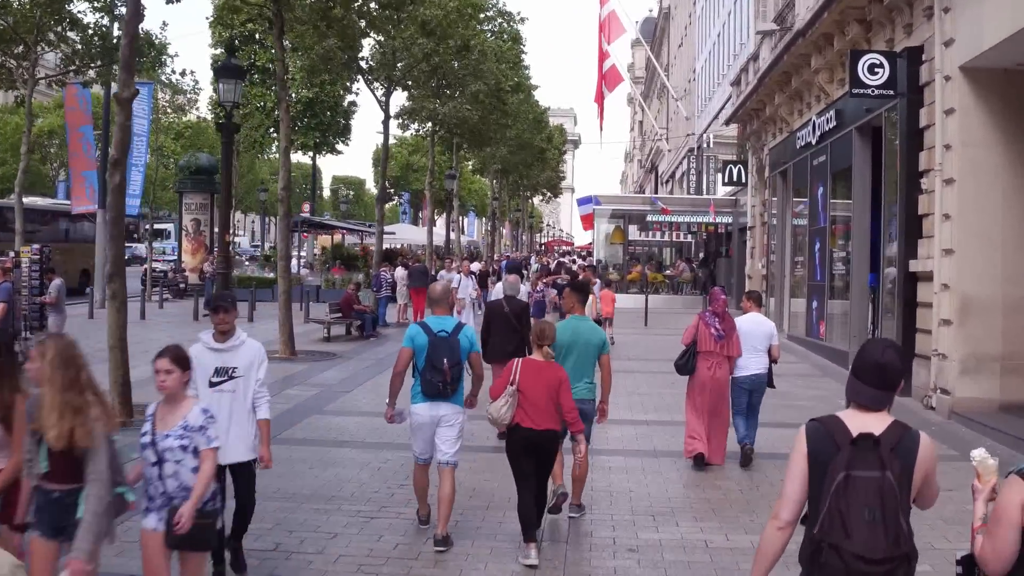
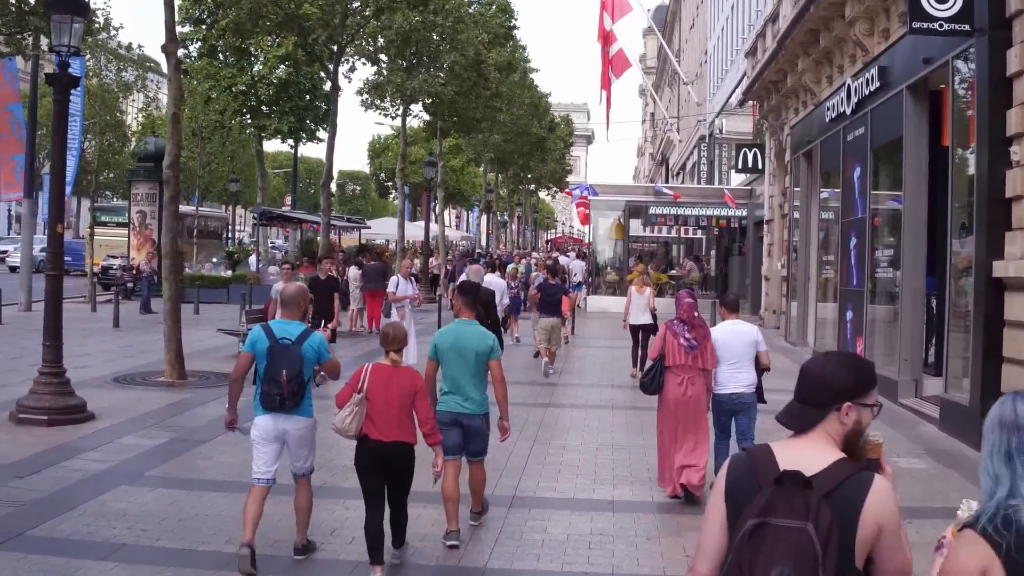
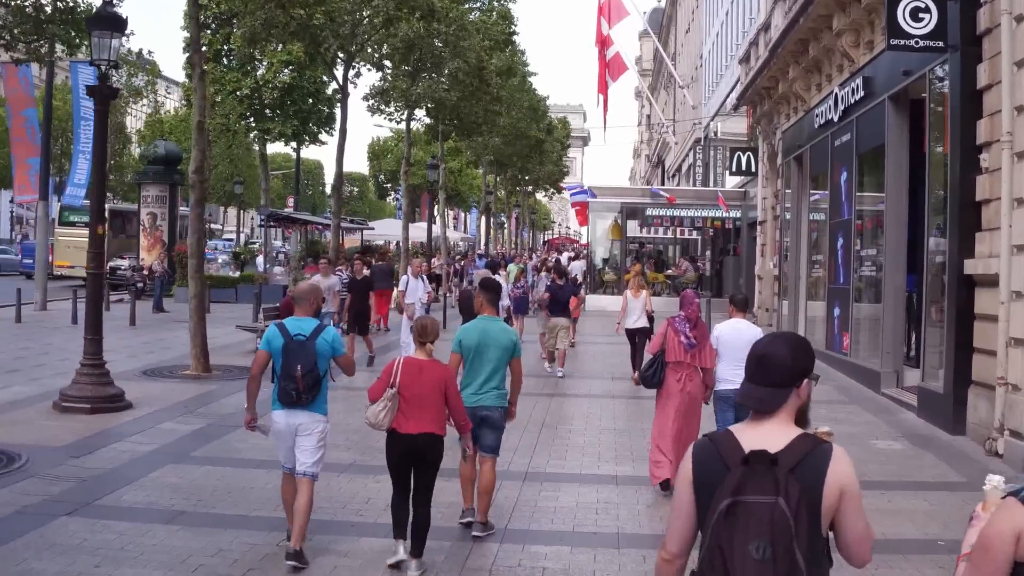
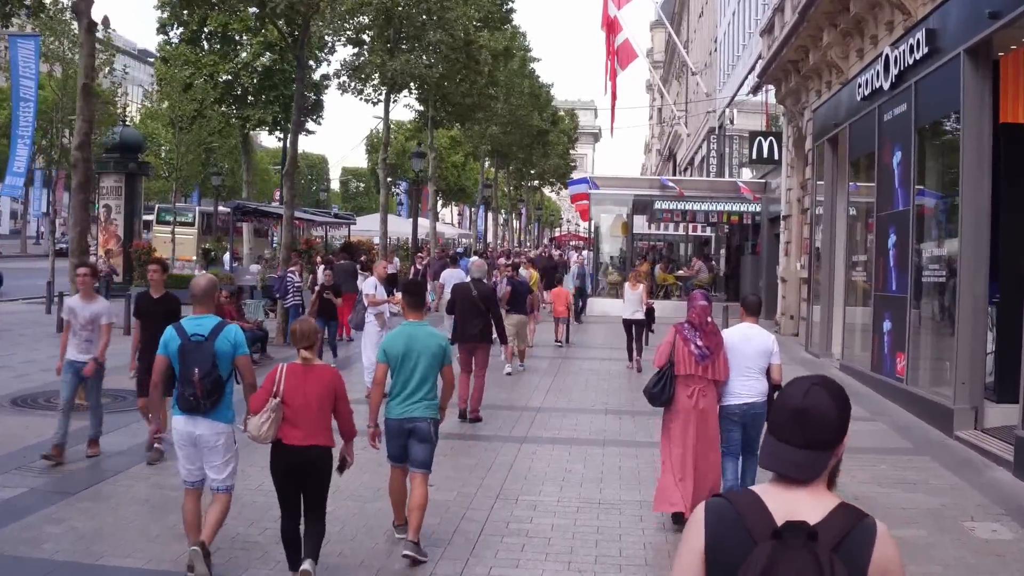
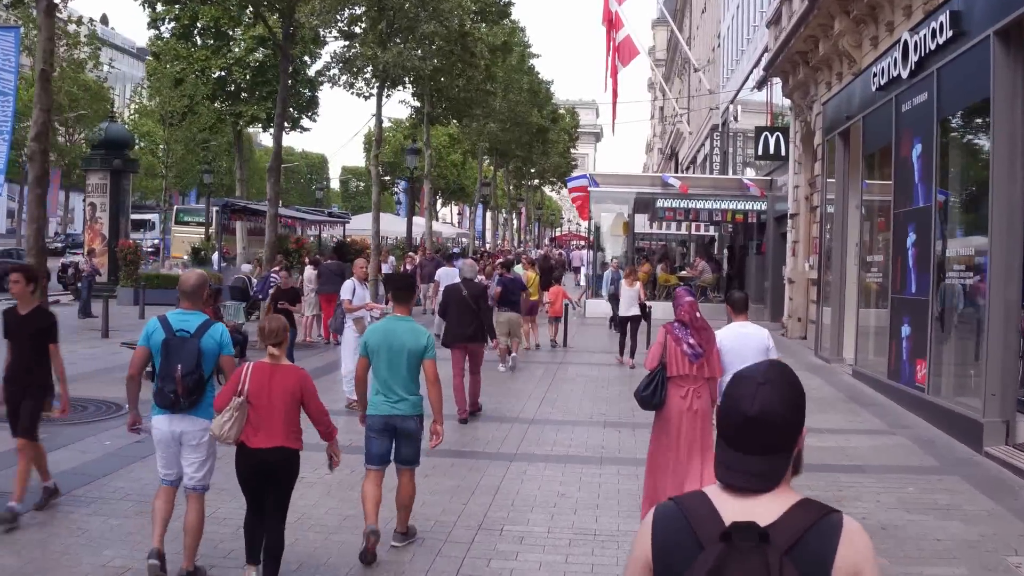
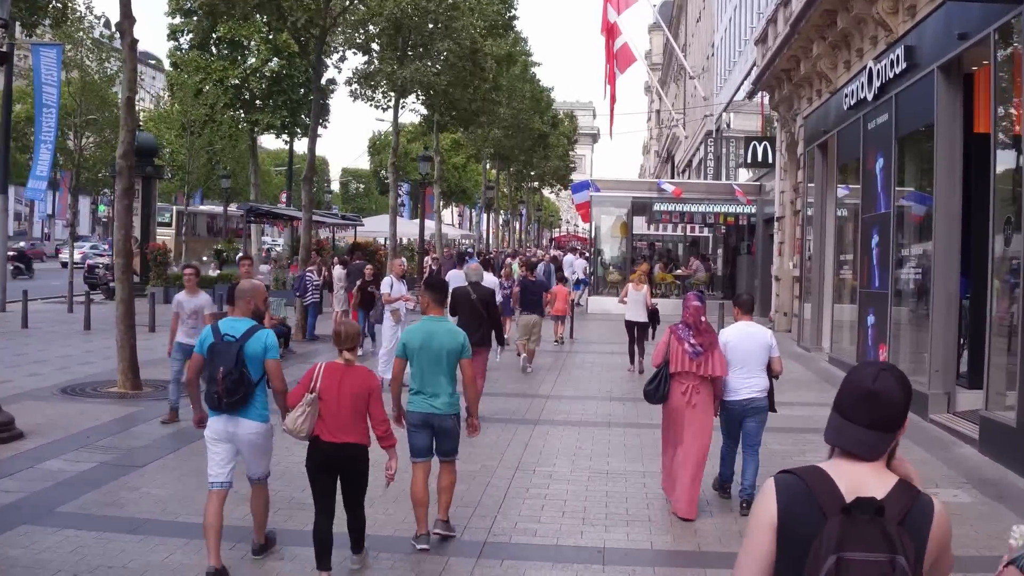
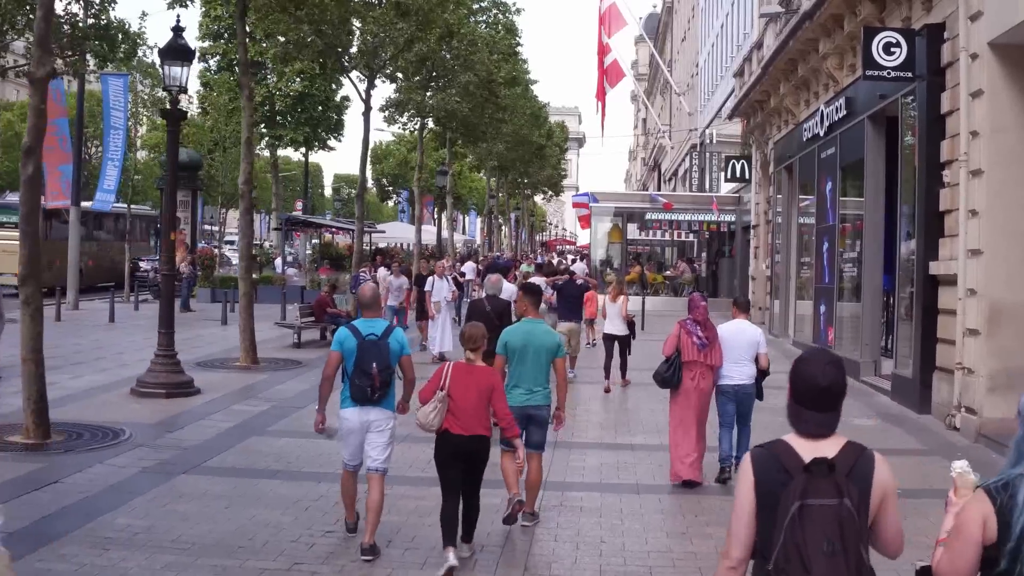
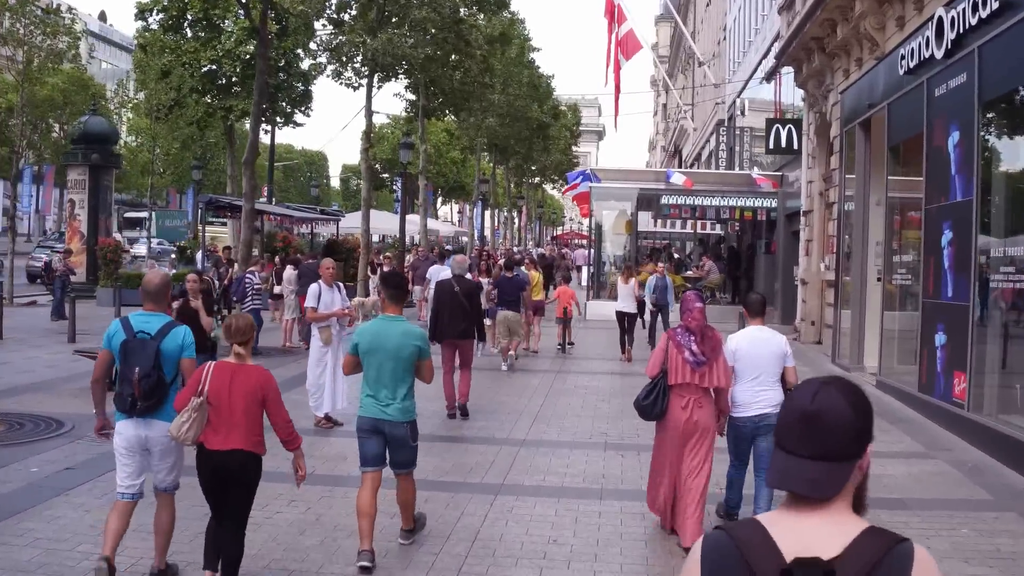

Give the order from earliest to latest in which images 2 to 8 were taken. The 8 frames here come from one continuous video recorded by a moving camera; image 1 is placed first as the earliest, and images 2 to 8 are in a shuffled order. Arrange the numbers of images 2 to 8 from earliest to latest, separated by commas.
7, 3, 2, 6, 4, 5, 8
